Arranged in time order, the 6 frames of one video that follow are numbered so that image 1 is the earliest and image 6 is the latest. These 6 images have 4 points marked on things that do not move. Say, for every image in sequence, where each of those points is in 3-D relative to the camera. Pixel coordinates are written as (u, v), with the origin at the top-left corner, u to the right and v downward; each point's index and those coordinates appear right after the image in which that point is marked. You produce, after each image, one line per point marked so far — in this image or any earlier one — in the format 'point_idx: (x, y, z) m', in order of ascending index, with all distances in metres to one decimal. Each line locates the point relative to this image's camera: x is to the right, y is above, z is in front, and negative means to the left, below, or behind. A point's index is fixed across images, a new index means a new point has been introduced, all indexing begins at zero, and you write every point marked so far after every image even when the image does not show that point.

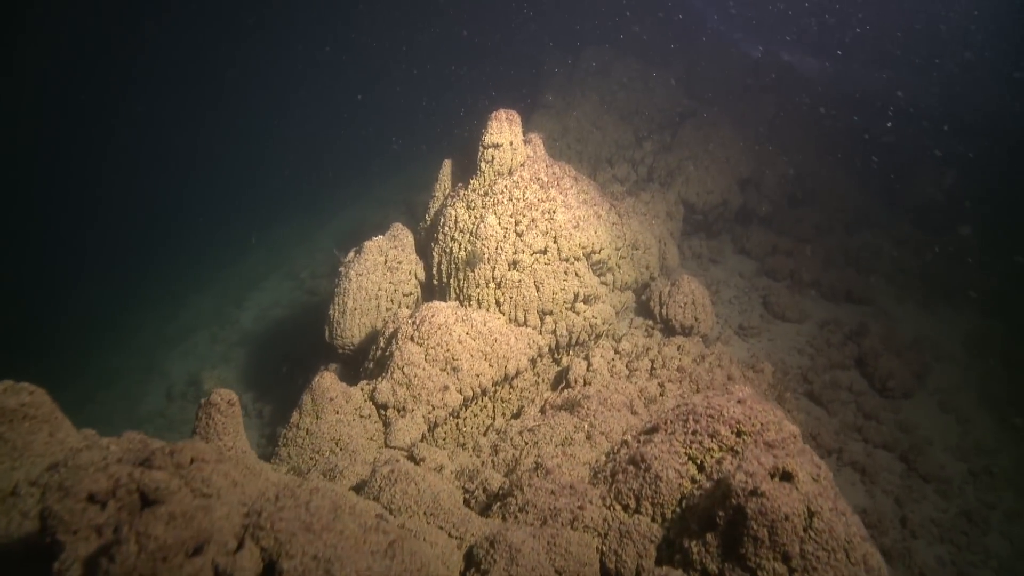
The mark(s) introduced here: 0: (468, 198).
0: (-0.7, +1.6, +7.9) m
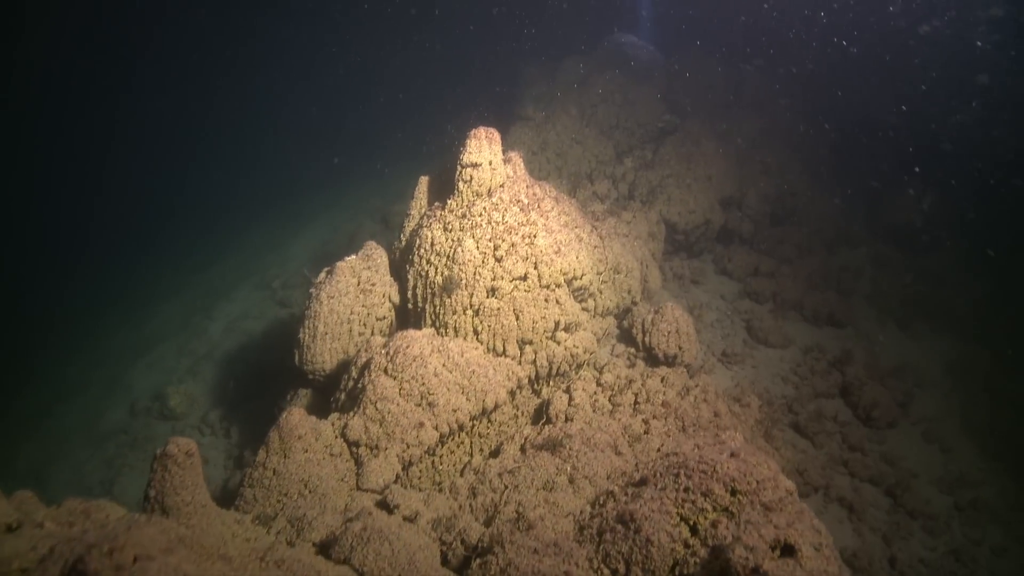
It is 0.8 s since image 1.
0: (-1.0, +1.1, +7.5) m
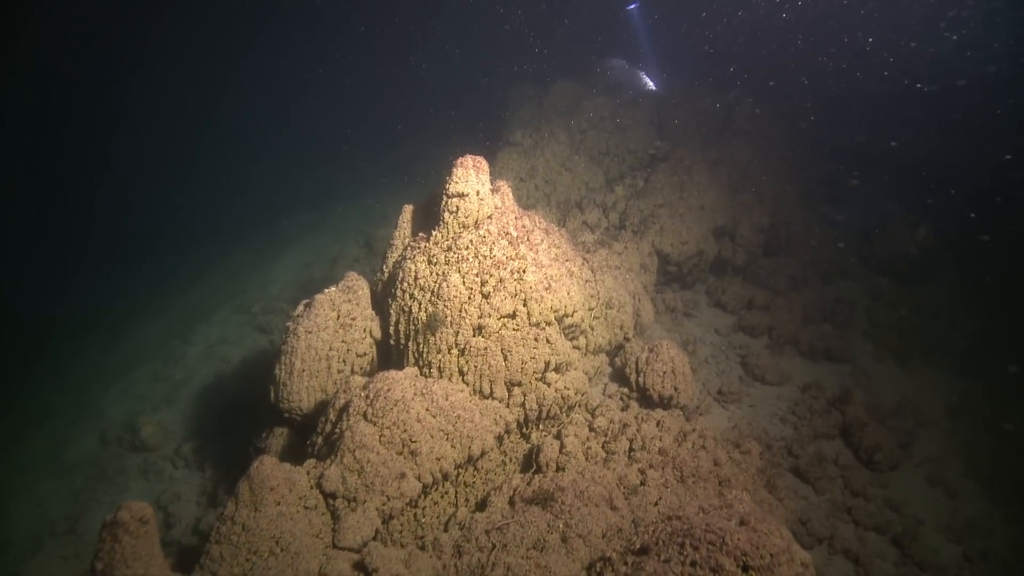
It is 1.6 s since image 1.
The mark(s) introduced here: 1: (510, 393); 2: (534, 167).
0: (-1.2, +0.5, +7.2) m
1: (0.0, -1.5, +6.9) m
2: (+0.5, +3.1, +12.1) m
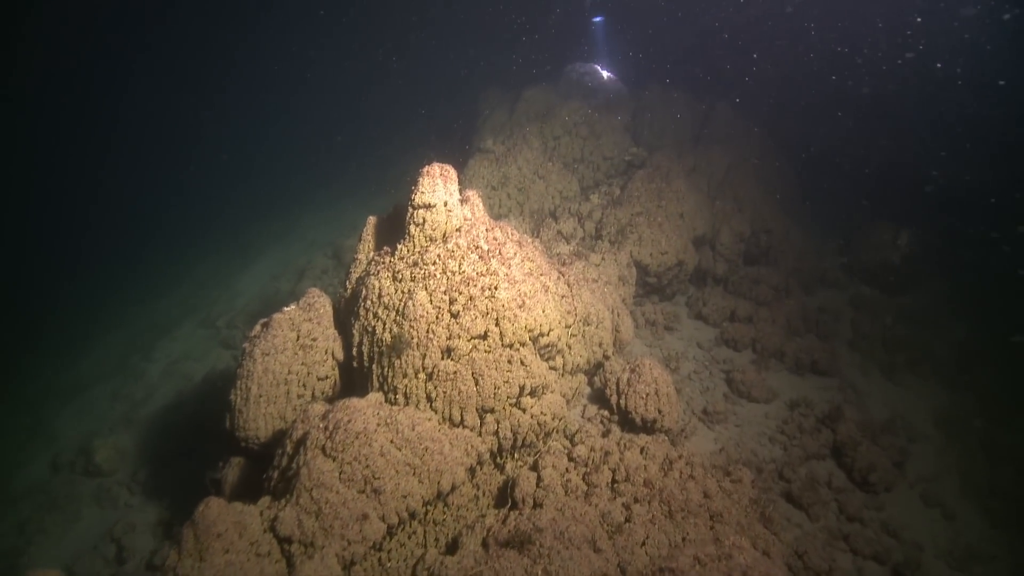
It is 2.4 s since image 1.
0: (-1.6, +0.3, +6.6) m
1: (-0.4, -1.8, +6.3) m
2: (-0.1, +2.8, +11.6) m
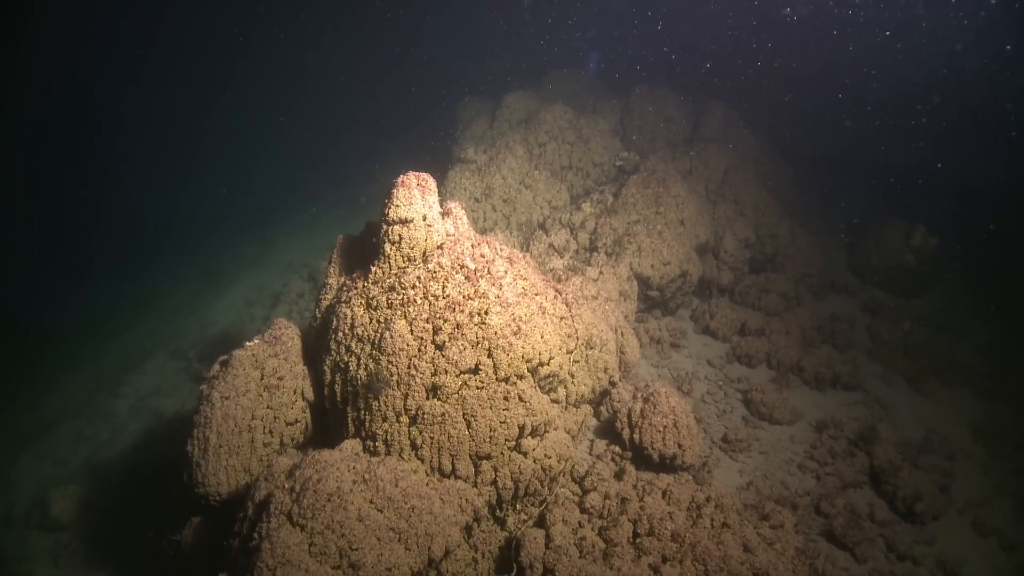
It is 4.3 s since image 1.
0: (-1.8, -0.1, +5.8) m
1: (-0.4, -2.1, +5.5) m
2: (-0.5, +2.4, +10.8) m
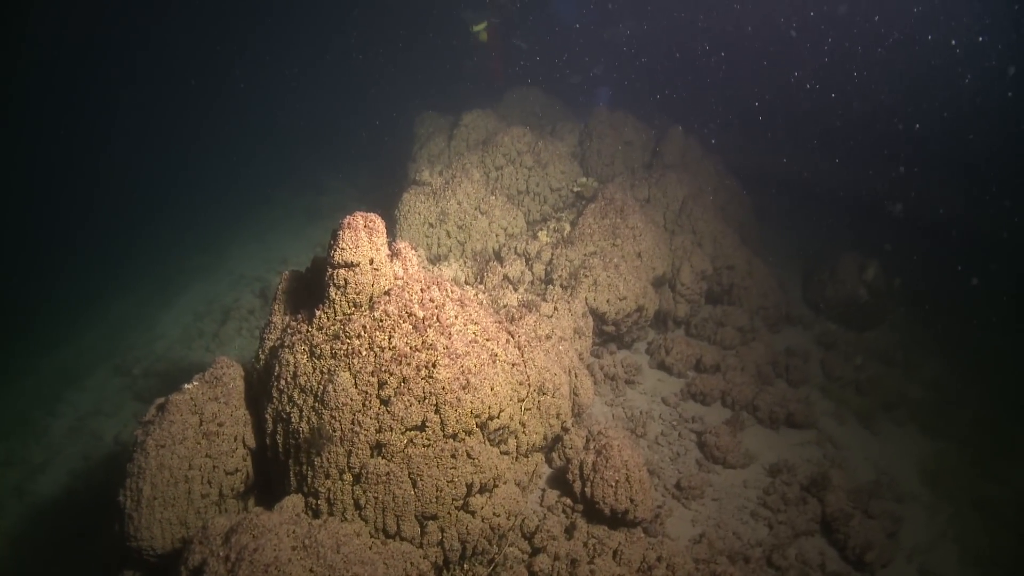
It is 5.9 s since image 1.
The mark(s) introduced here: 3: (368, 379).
0: (-2.3, -0.7, +5.5) m
1: (-1.0, -2.7, +5.2) m
2: (-1.4, +1.8, +10.6) m
3: (-1.6, -1.0, +5.1) m
